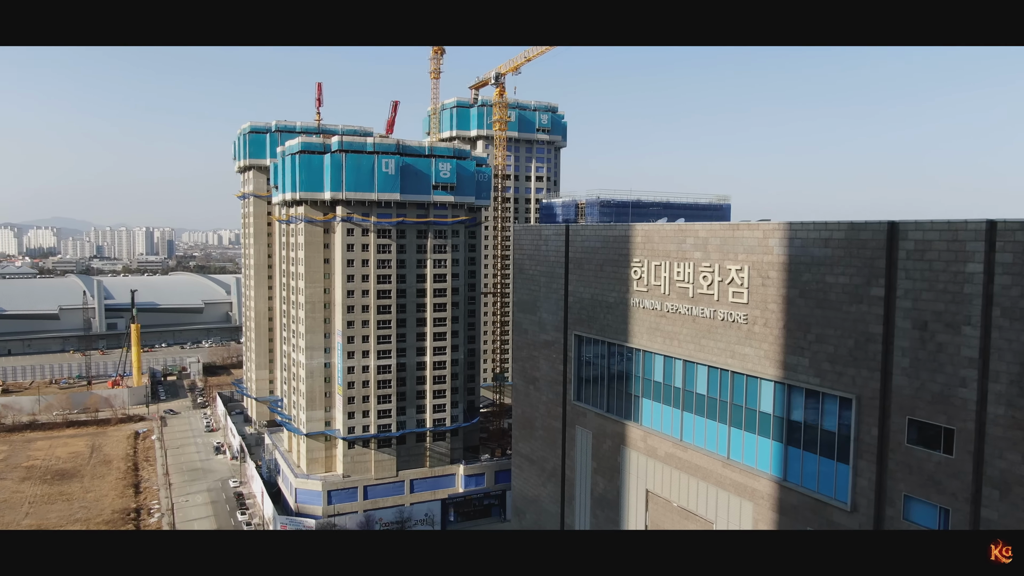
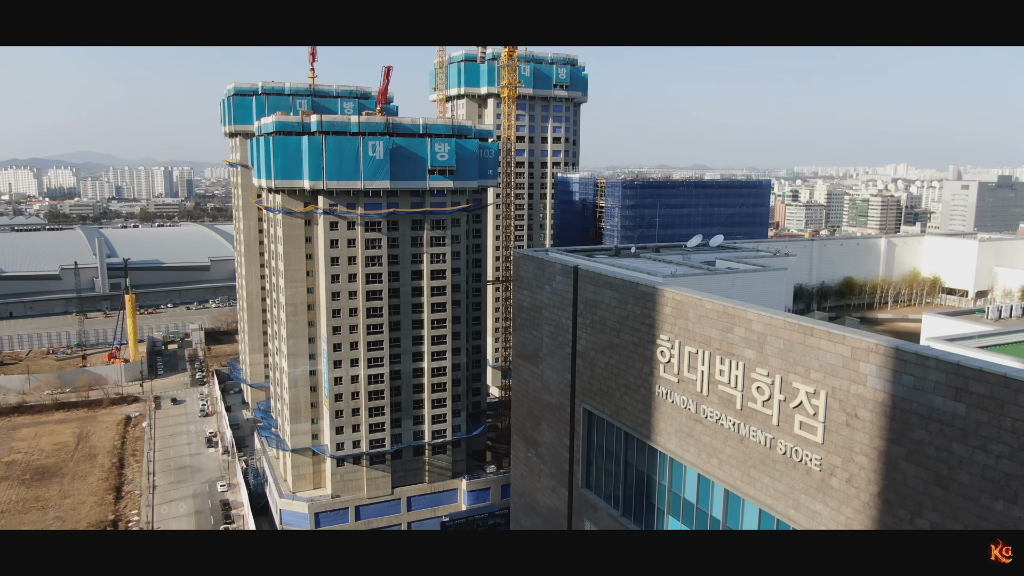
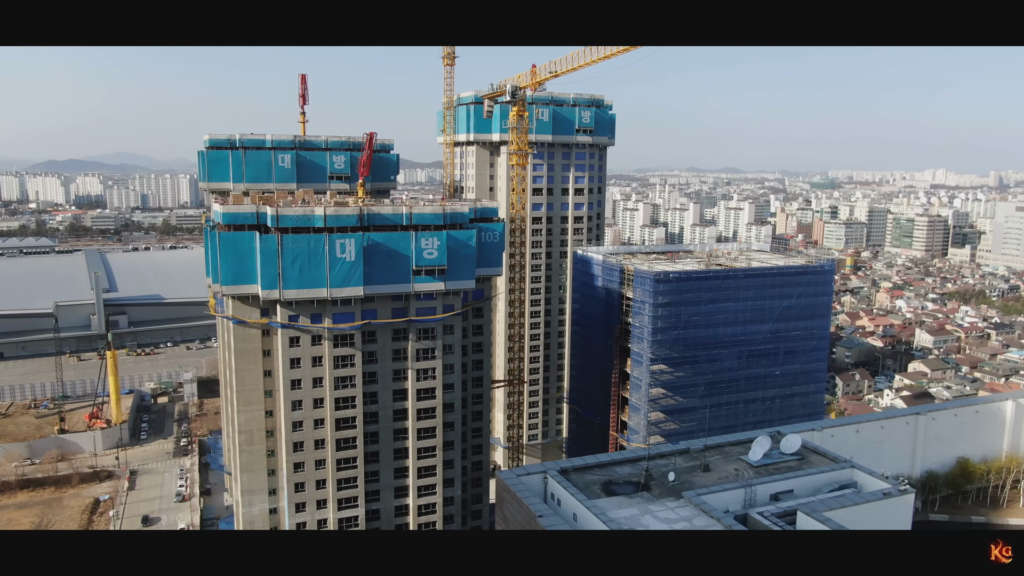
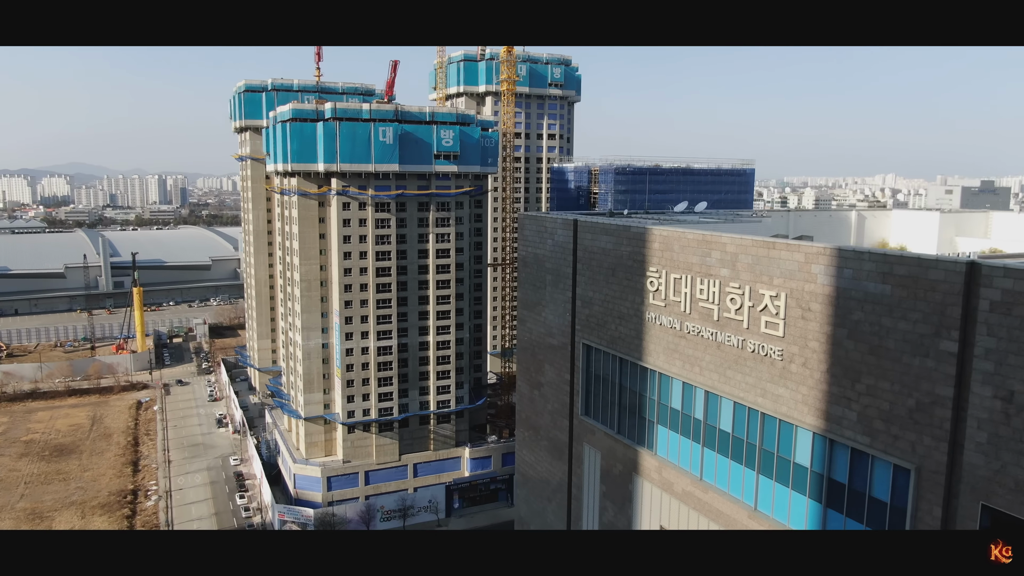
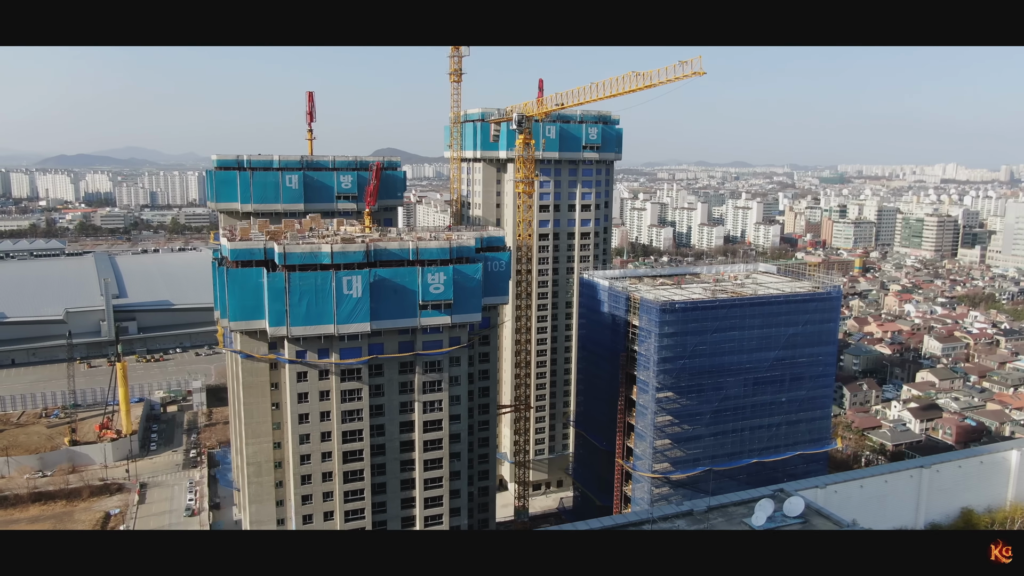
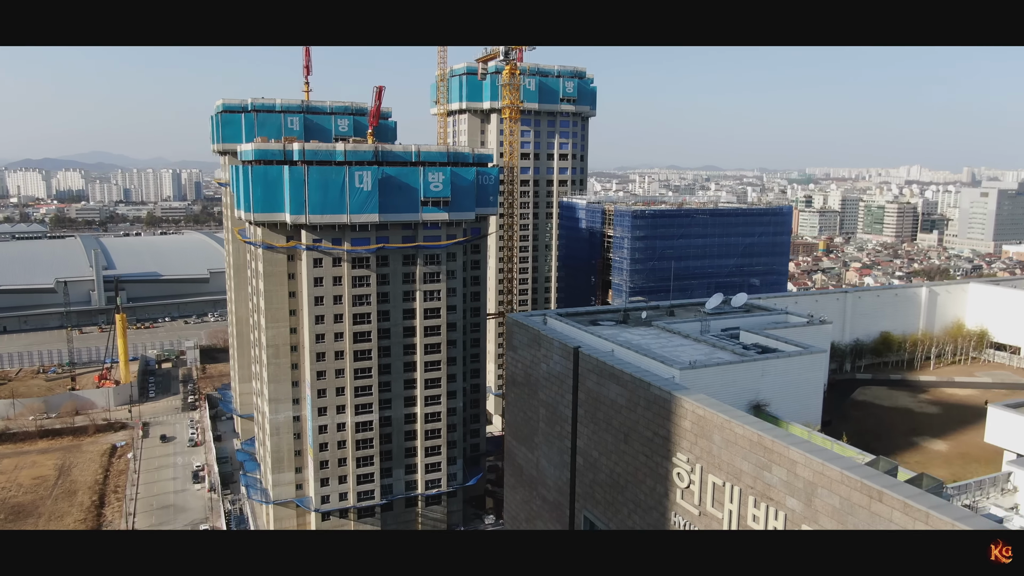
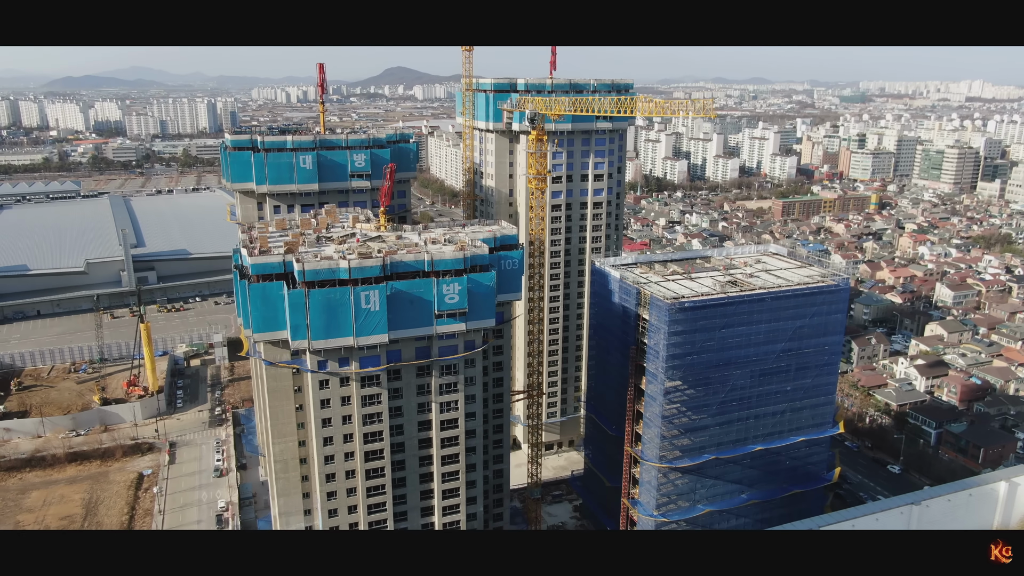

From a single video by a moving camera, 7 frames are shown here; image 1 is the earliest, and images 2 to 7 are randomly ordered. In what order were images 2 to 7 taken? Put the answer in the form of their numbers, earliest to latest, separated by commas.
4, 2, 6, 3, 5, 7
